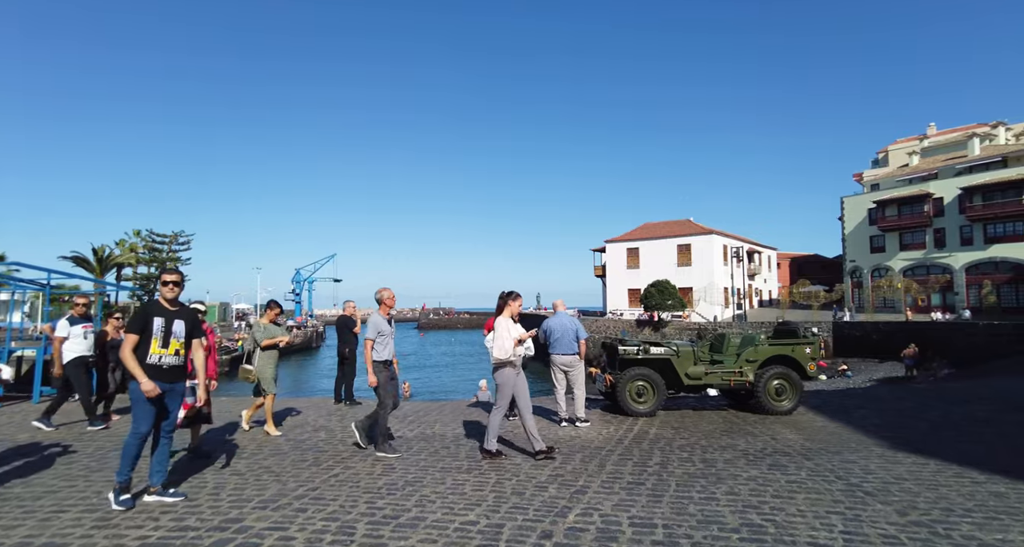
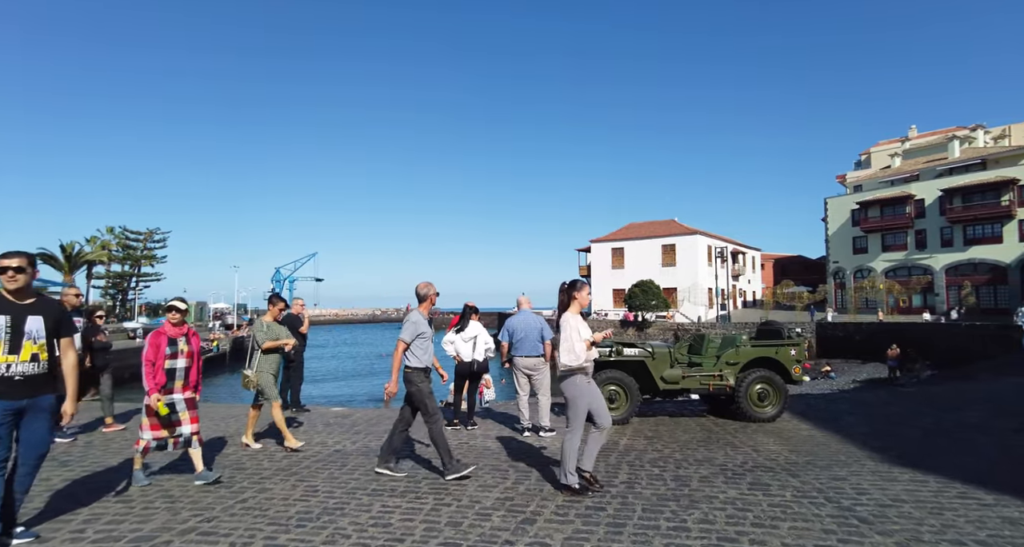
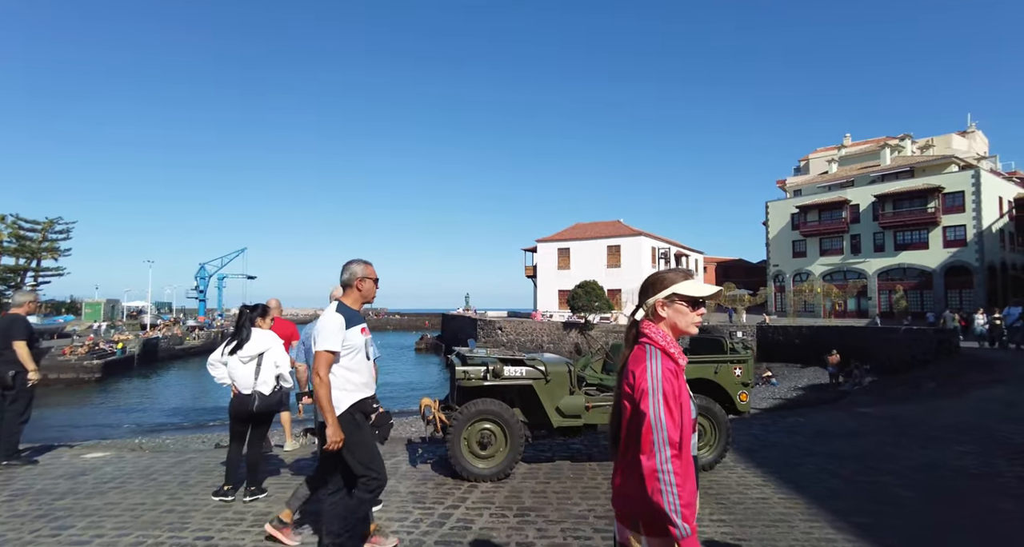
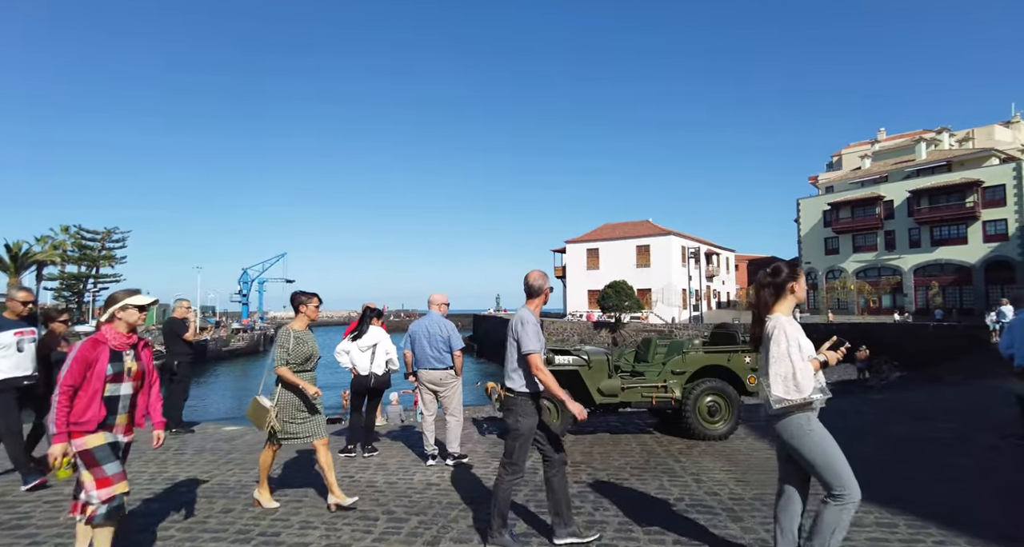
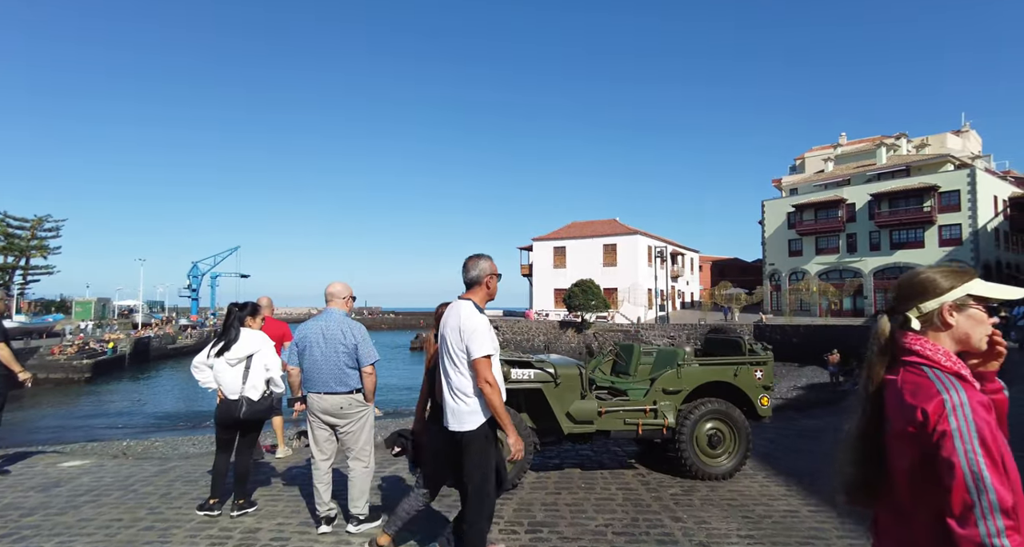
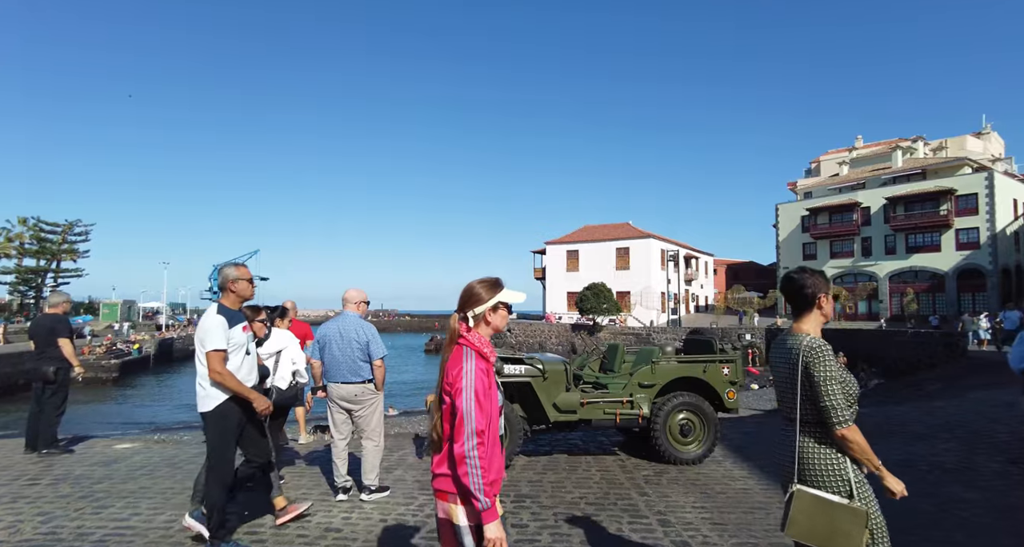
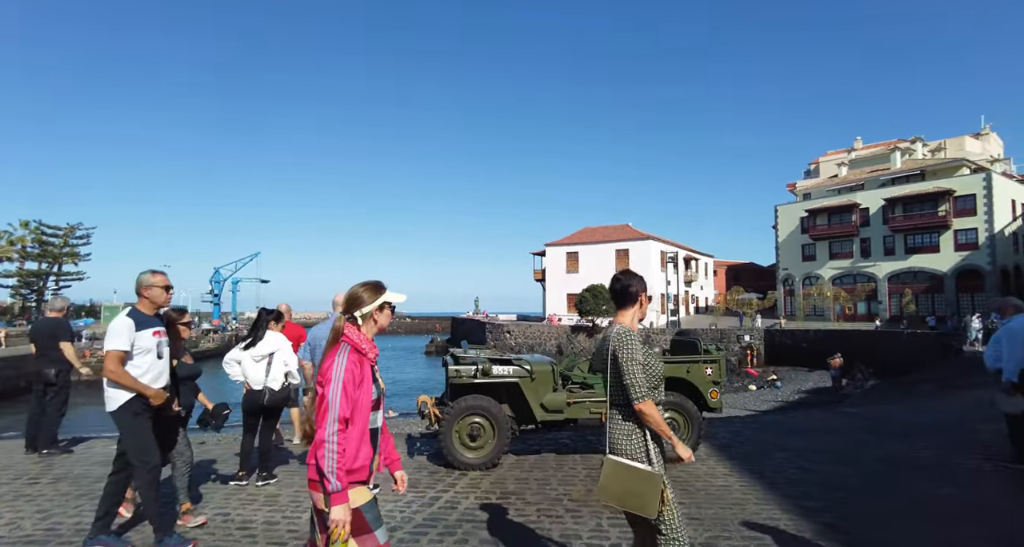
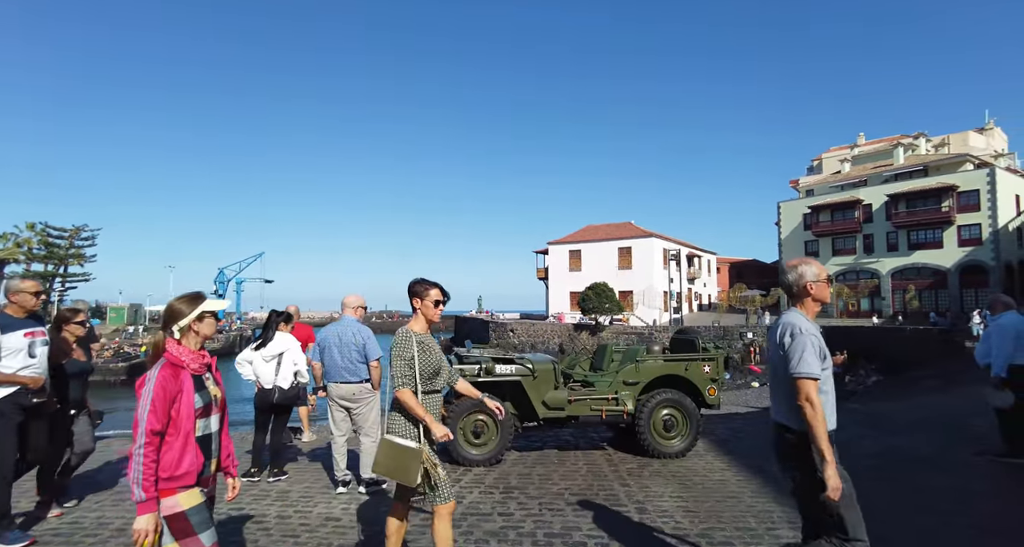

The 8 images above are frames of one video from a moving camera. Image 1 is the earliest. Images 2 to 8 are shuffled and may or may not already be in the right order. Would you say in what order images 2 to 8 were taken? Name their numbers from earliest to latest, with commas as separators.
2, 4, 8, 7, 6, 3, 5
